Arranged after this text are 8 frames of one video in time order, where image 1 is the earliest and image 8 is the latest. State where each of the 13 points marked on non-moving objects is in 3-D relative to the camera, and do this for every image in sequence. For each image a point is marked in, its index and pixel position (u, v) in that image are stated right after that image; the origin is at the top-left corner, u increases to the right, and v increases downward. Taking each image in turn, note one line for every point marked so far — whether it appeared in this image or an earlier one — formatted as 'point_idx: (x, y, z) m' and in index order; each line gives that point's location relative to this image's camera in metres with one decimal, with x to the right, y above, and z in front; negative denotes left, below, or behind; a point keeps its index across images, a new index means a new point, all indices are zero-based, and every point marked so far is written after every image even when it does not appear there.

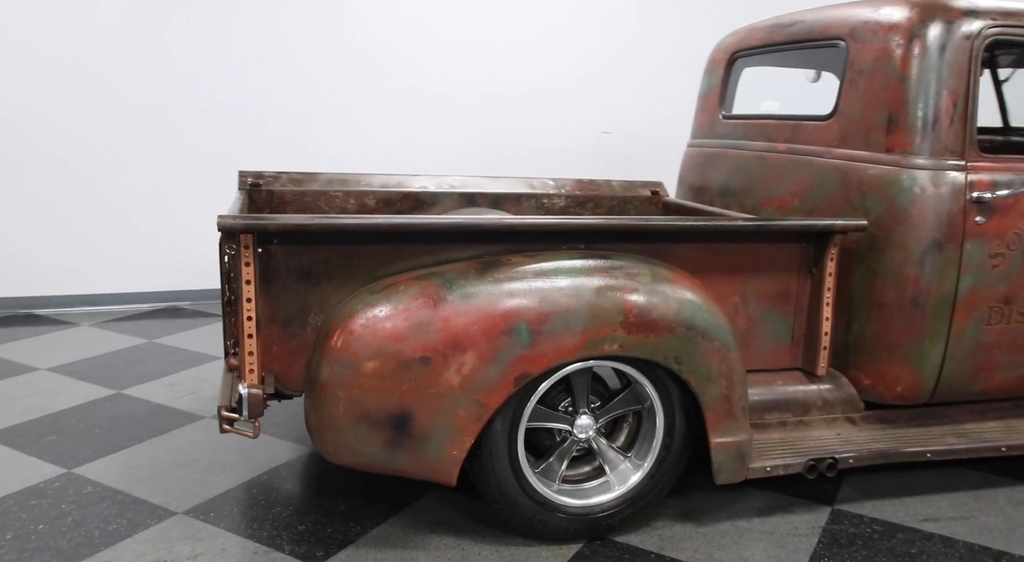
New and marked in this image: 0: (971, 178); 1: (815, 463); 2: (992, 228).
0: (+1.2, +0.3, +2.0) m
1: (+0.8, -0.5, +2.0) m
2: (+1.3, +0.1, +2.1) m
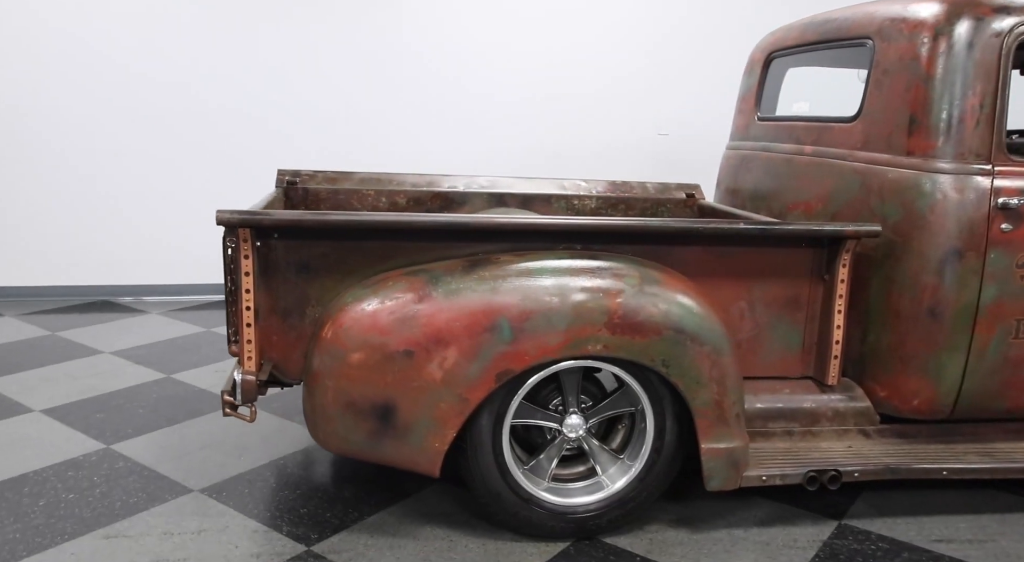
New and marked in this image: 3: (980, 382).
0: (+1.2, +0.3, +1.9) m
1: (+0.8, -0.5, +1.9) m
2: (+1.3, +0.1, +1.9) m
3: (+1.3, -0.3, +2.0) m
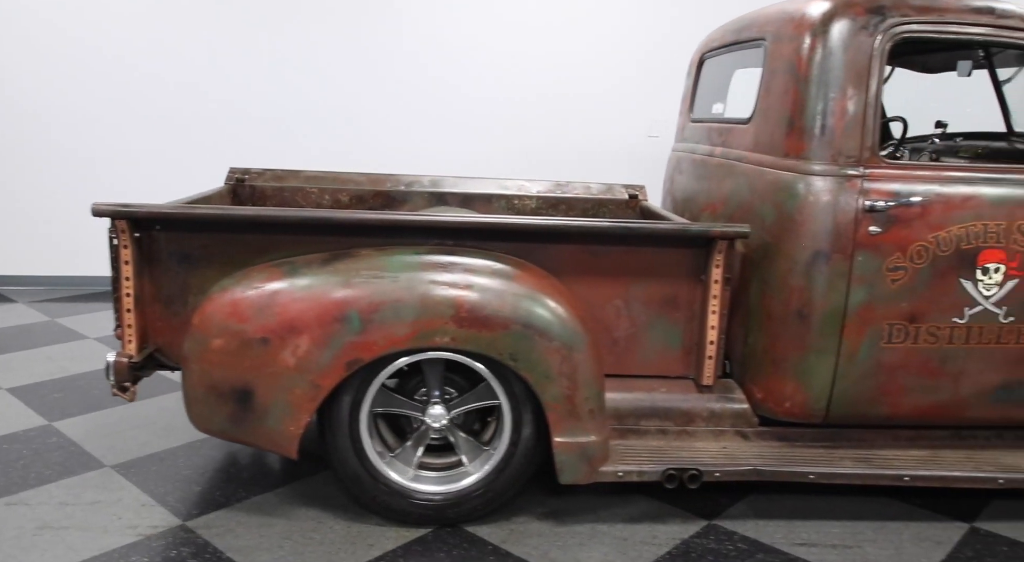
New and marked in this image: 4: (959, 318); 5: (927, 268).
0: (+0.9, +0.2, +1.9) m
1: (+0.4, -0.5, +2.0) m
2: (+1.0, +0.1, +1.9) m
3: (+0.9, -0.3, +2.0) m
4: (+1.2, -0.1, +2.0) m
5: (+1.1, 0.0, +1.9) m
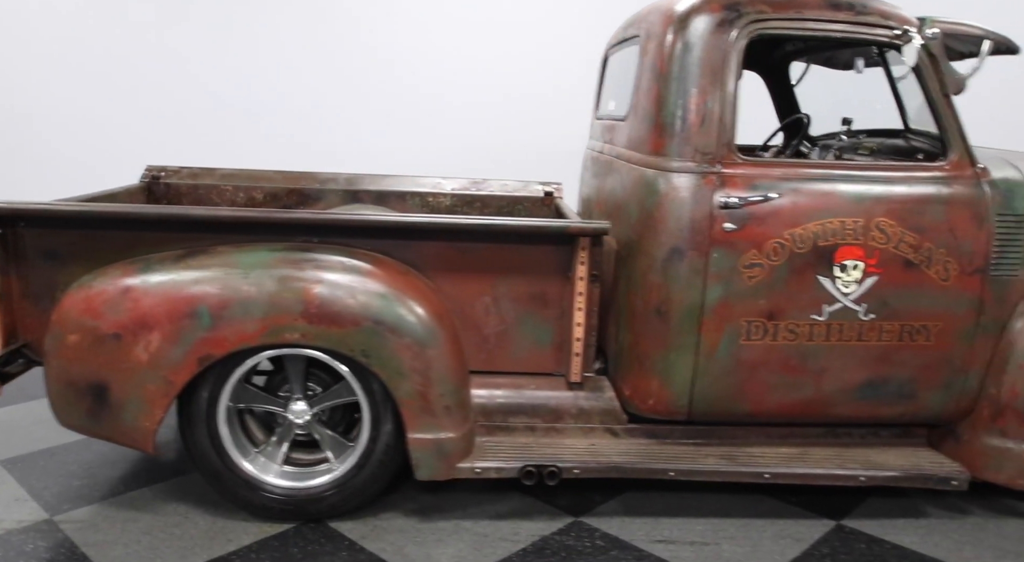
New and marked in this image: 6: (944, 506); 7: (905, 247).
0: (+0.5, +0.3, +1.9) m
1: (+0.1, -0.5, +2.0) m
2: (+0.6, +0.1, +1.9) m
3: (+0.5, -0.3, +2.0) m
4: (+0.8, -0.1, +2.0) m
5: (+0.7, 0.0, +1.9) m
6: (+1.2, -0.6, +2.2) m
7: (+1.0, +0.1, +1.9) m
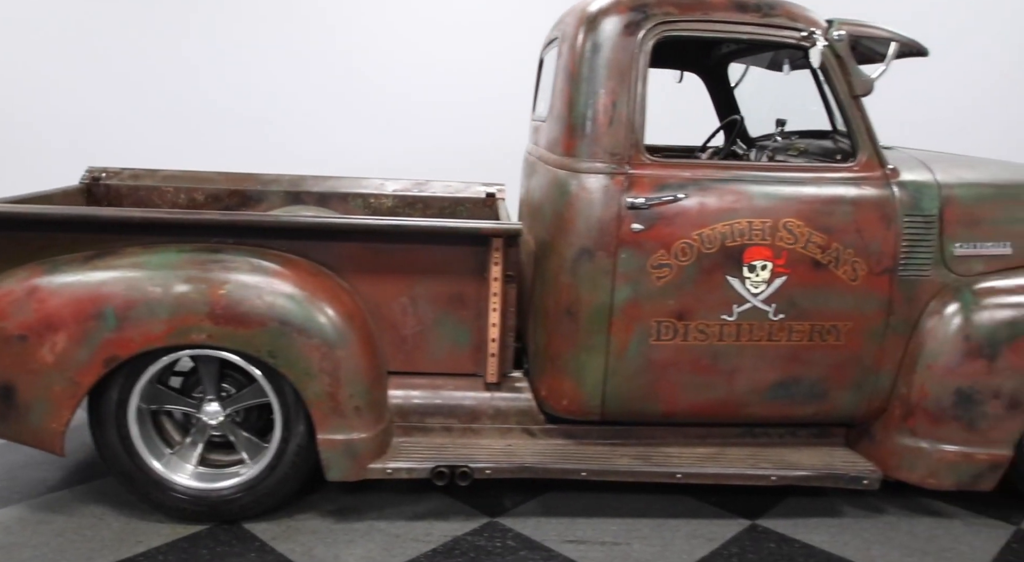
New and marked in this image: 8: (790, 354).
0: (+0.3, +0.3, +1.9) m
1: (-0.2, -0.5, +2.0) m
2: (+0.4, +0.1, +1.9) m
3: (+0.3, -0.3, +2.0) m
4: (+0.6, -0.1, +2.0) m
5: (+0.5, 0.0, +1.9) m
6: (+1.0, -0.6, +2.2) m
7: (+0.8, +0.1, +2.0) m
8: (+0.7, -0.2, +2.0) m
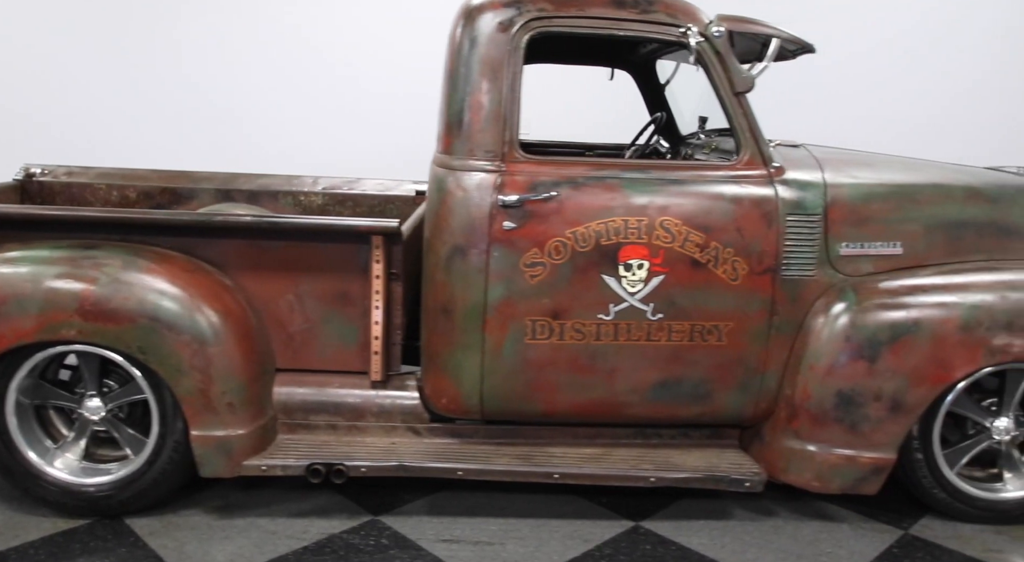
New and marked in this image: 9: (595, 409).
0: (0.0, +0.3, +1.9) m
1: (-0.5, -0.5, +2.0) m
2: (0.0, +0.1, +1.9) m
3: (0.0, -0.3, +2.0) m
4: (+0.2, -0.1, +1.9) m
5: (+0.1, 0.0, +1.9) m
6: (+0.7, -0.6, +2.1) m
7: (+0.5, +0.1, +1.9) m
8: (+0.4, -0.2, +2.0) m
9: (+0.2, -0.3, +2.0) m
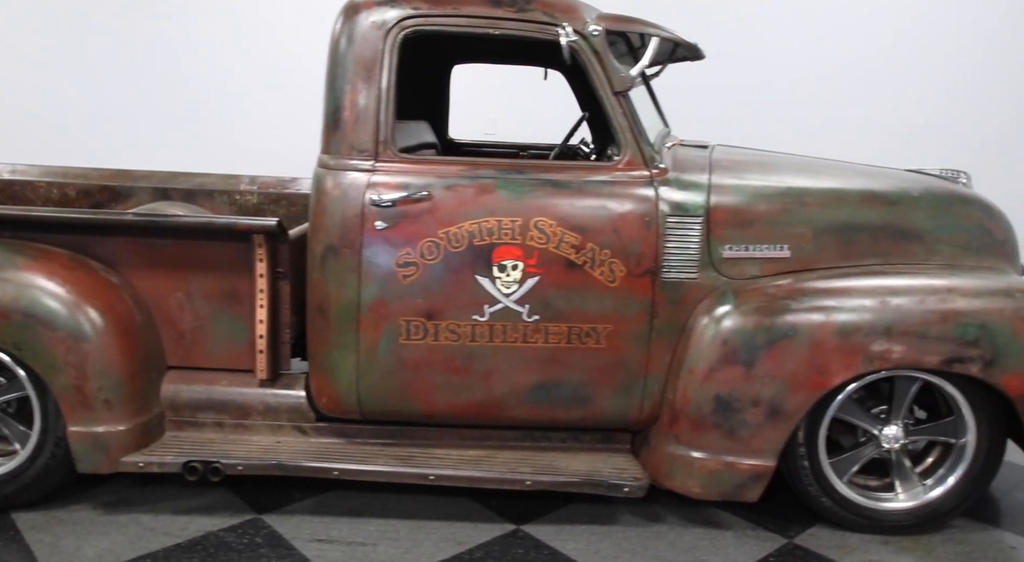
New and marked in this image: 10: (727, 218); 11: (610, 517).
0: (-0.3, +0.3, +1.9) m
1: (-0.8, -0.5, +2.0) m
2: (-0.3, +0.1, +1.9) m
3: (-0.3, -0.3, +2.0) m
4: (-0.1, -0.1, +1.9) m
5: (-0.2, 0.0, +1.9) m
6: (+0.4, -0.6, +2.1) m
7: (+0.1, +0.1, +1.9) m
8: (+0.1, -0.2, +2.0) m
9: (-0.1, -0.3, +2.0) m
10: (+0.6, +0.2, +2.0) m
11: (+0.3, -0.7, +2.1) m
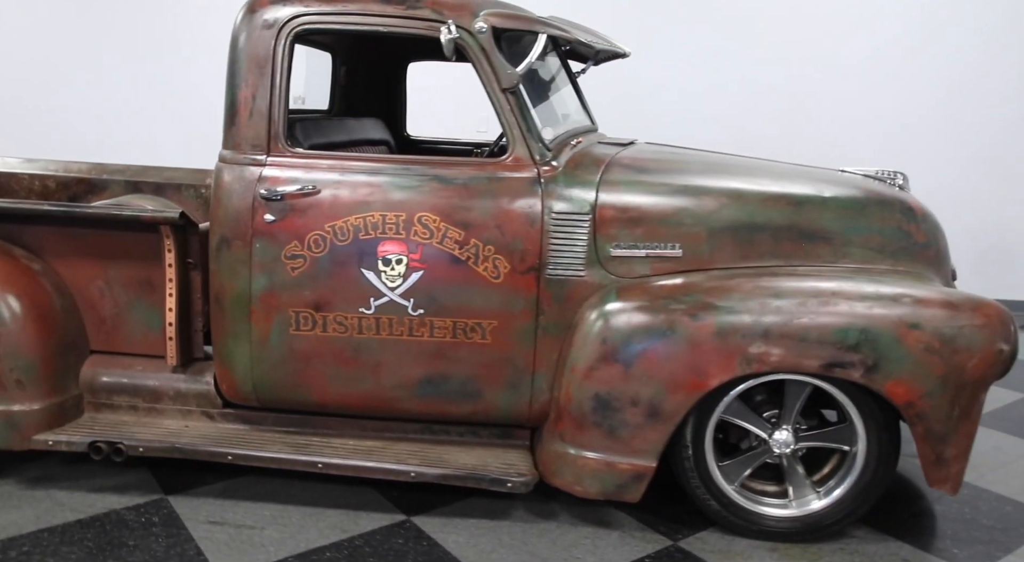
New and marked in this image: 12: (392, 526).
0: (-0.6, +0.3, +2.0) m
1: (-1.1, -0.4, +2.1) m
2: (-0.6, +0.1, +1.9) m
3: (-0.6, -0.2, +2.0) m
4: (-0.4, -0.1, +2.0) m
5: (-0.5, +0.1, +1.9) m
6: (+0.1, -0.6, +2.1) m
7: (-0.2, +0.1, +1.9) m
8: (-0.2, -0.2, +2.0) m
9: (-0.4, -0.3, +2.0) m
10: (+0.3, +0.2, +2.0) m
11: (0.0, -0.6, +2.1) m
12: (-0.3, -0.7, +2.0) m
